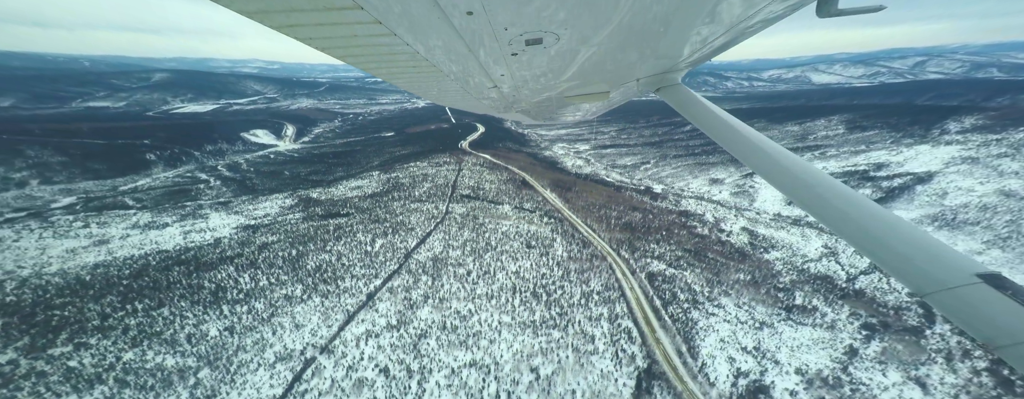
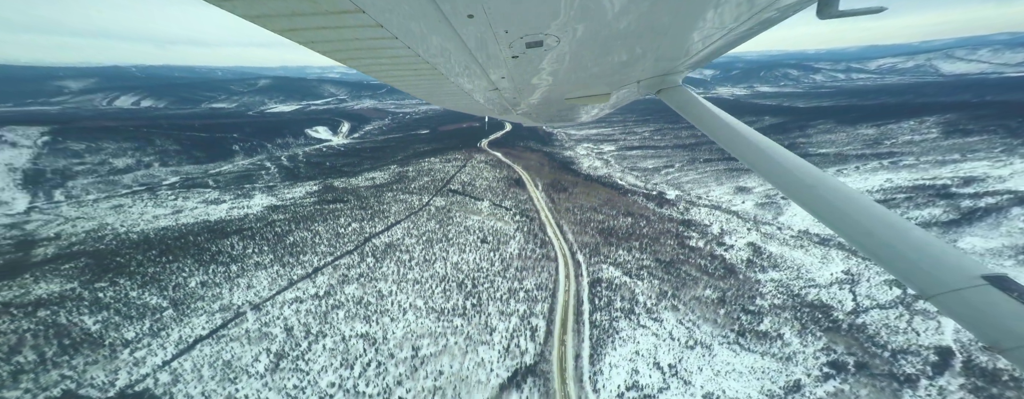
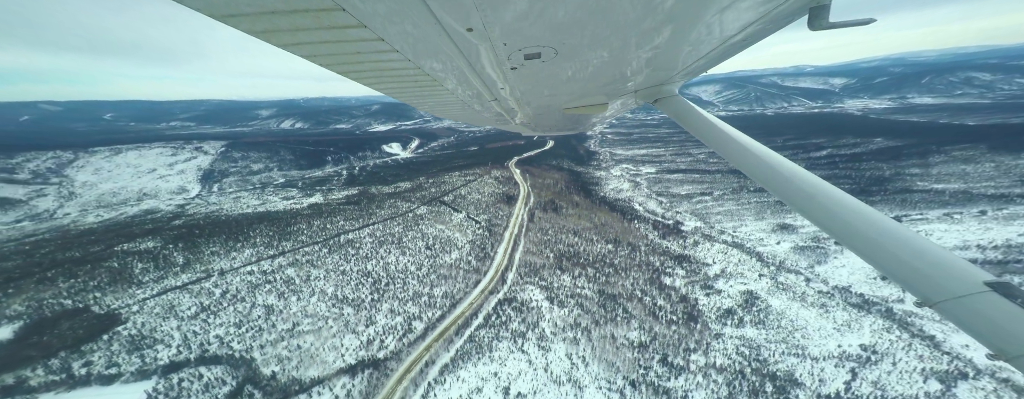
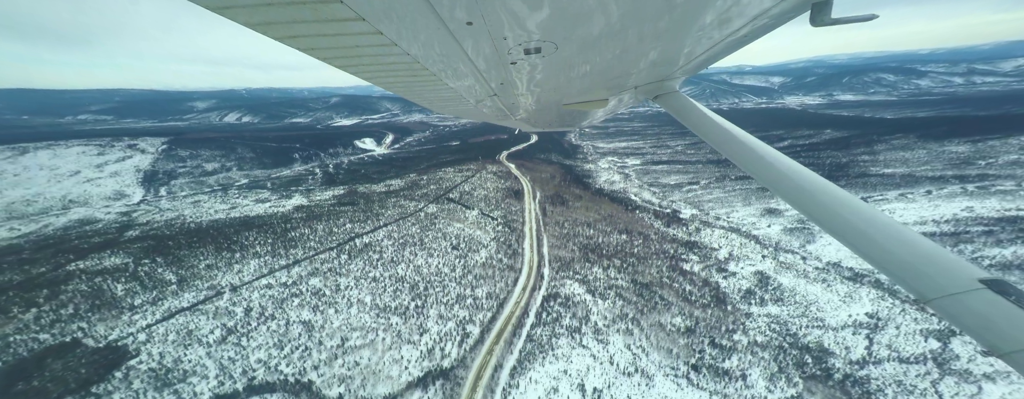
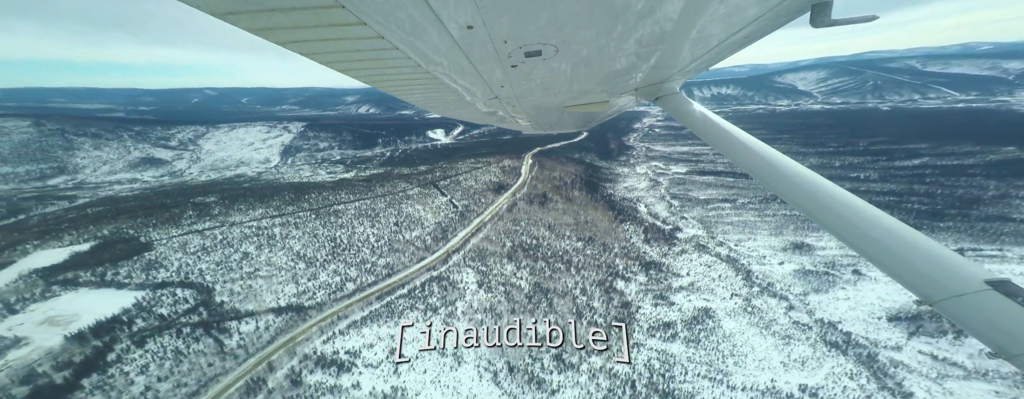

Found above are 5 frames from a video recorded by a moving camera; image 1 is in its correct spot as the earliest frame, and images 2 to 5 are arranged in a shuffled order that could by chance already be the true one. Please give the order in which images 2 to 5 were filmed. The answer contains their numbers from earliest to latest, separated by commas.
2, 4, 3, 5
